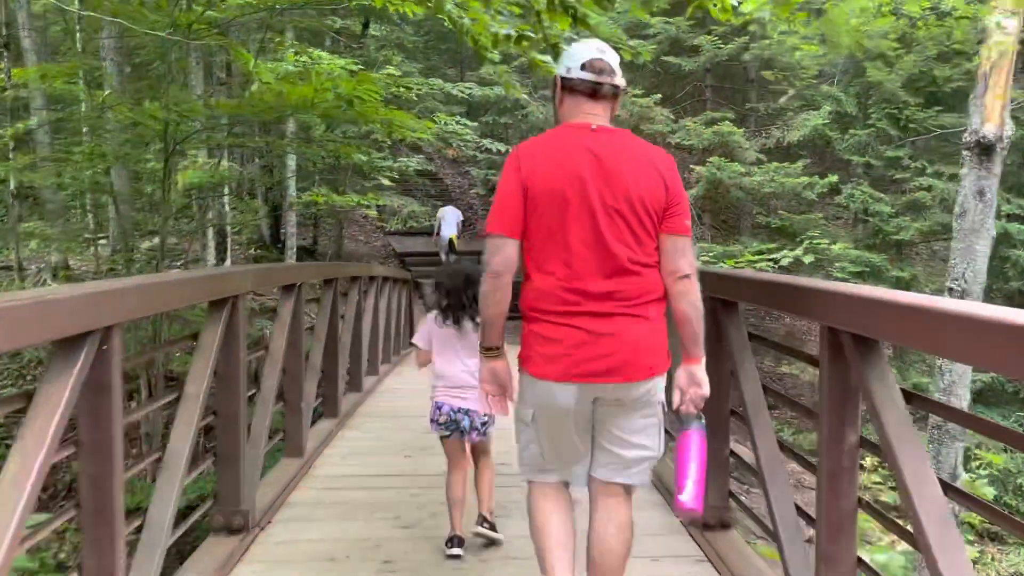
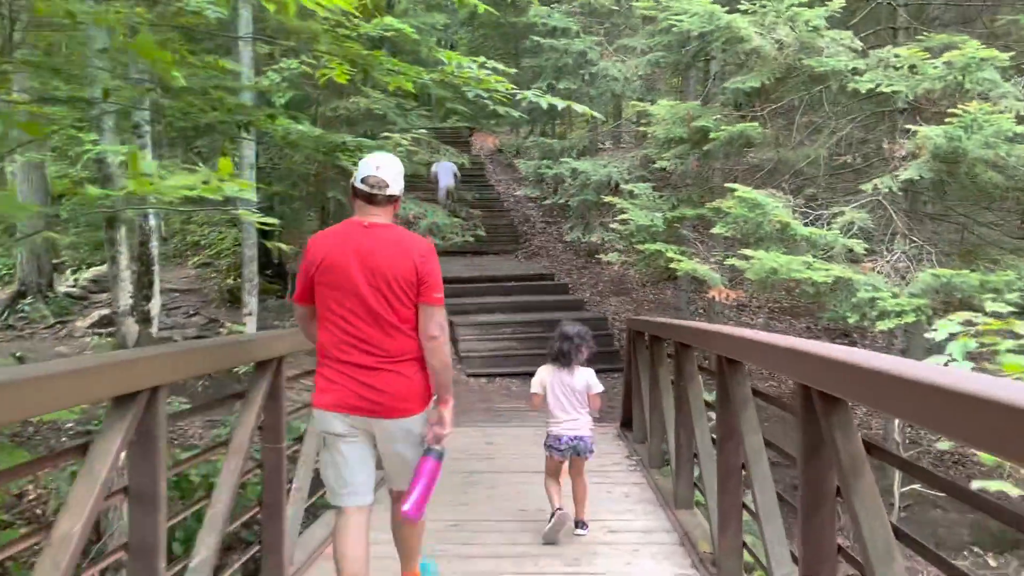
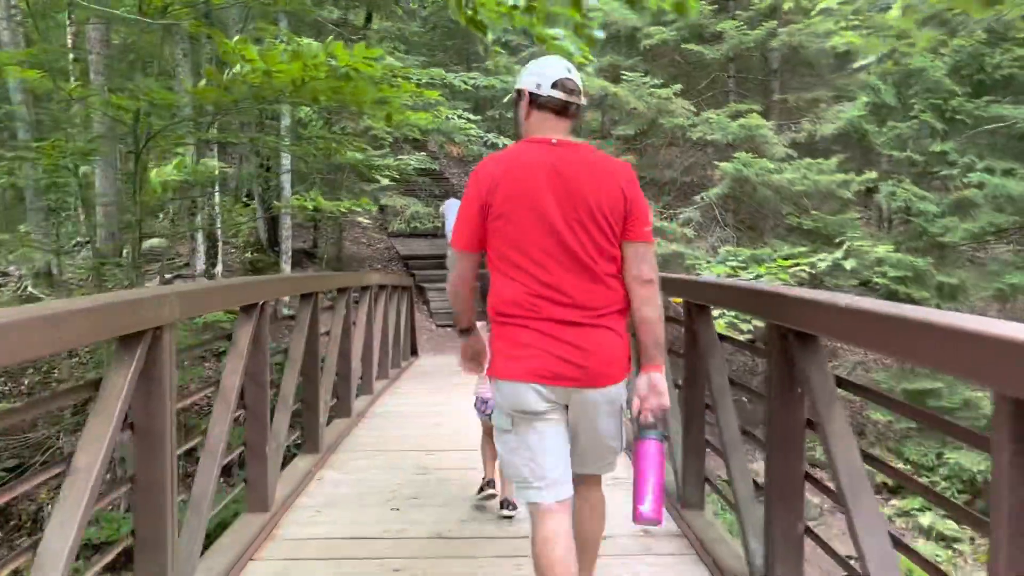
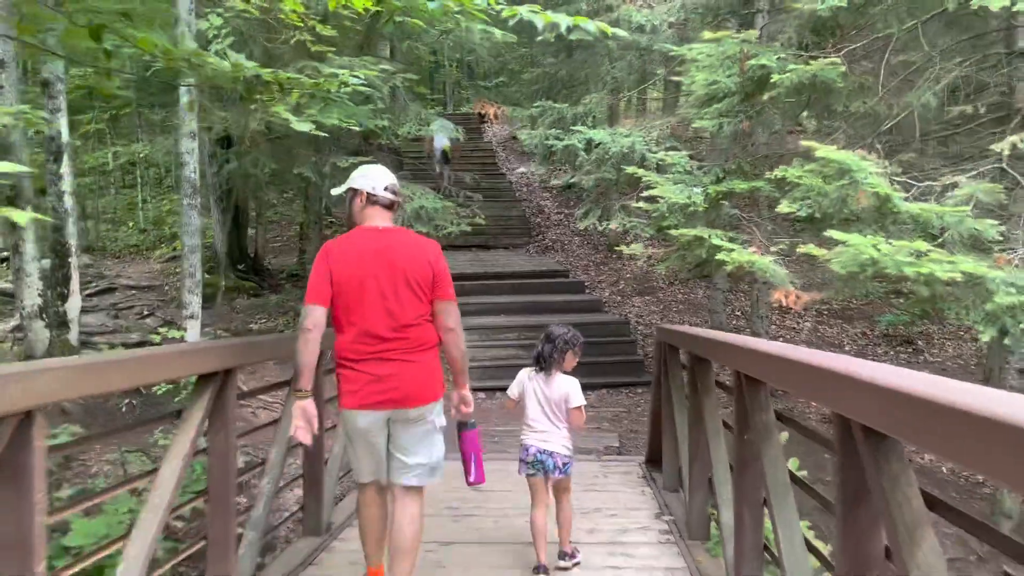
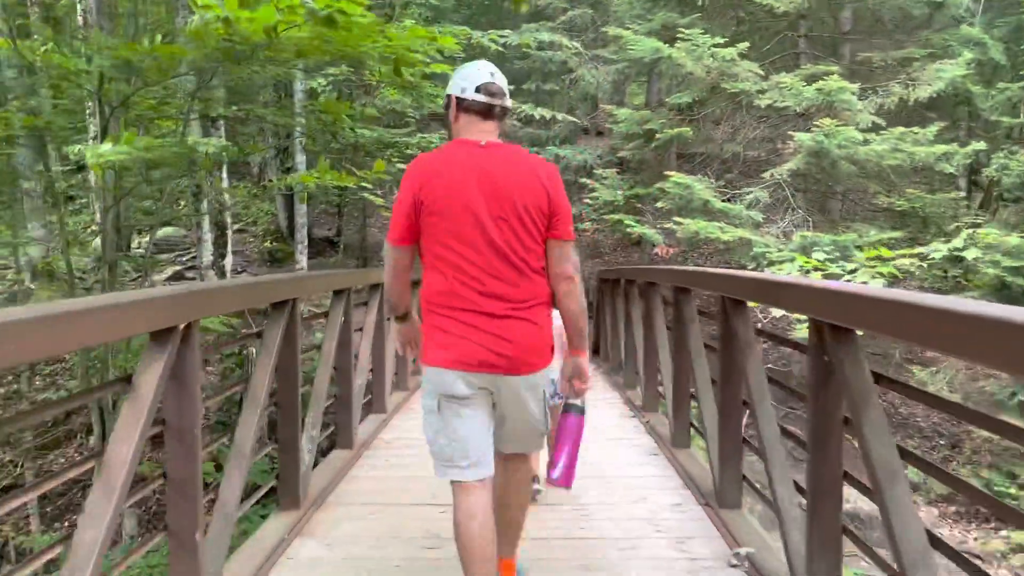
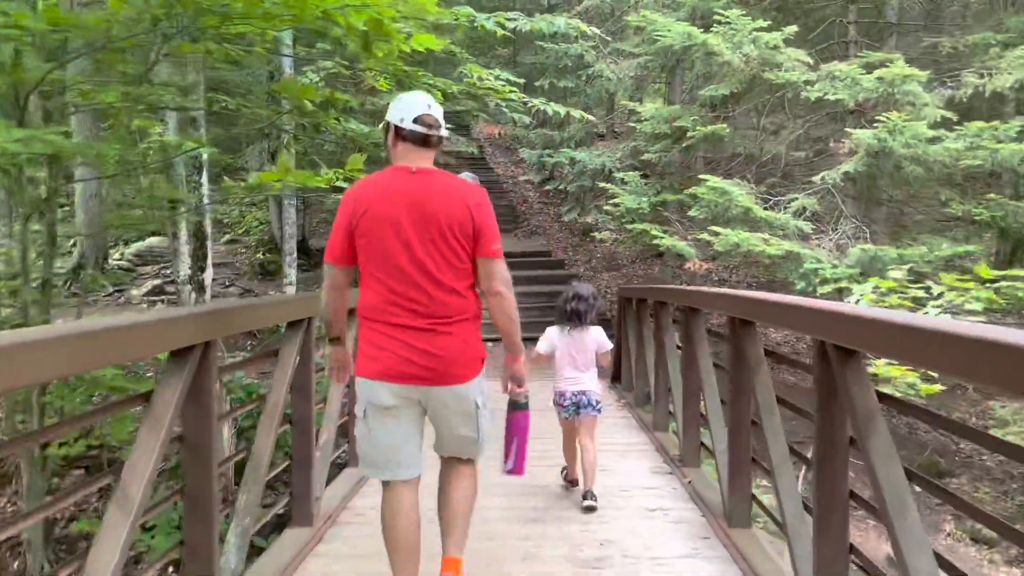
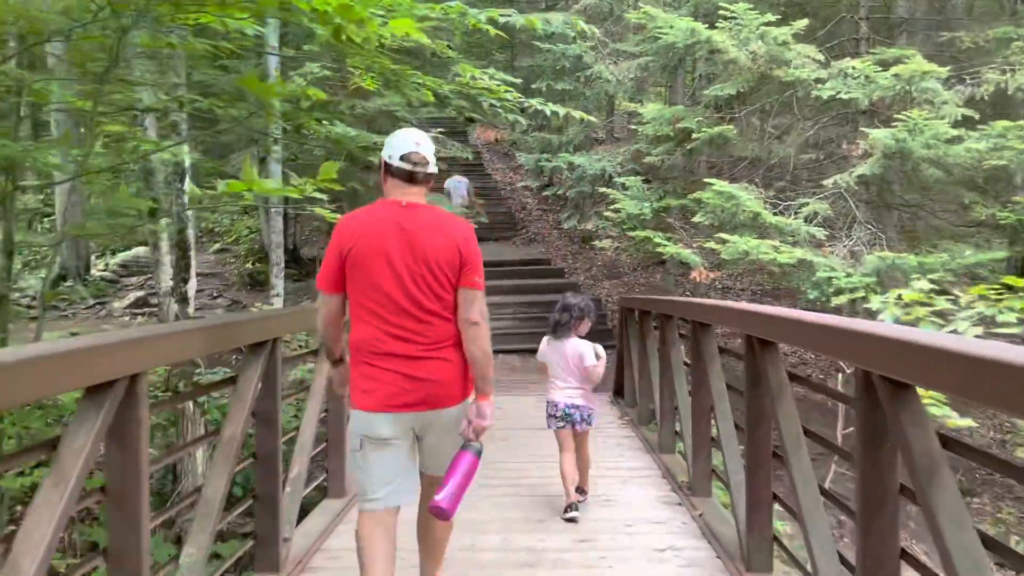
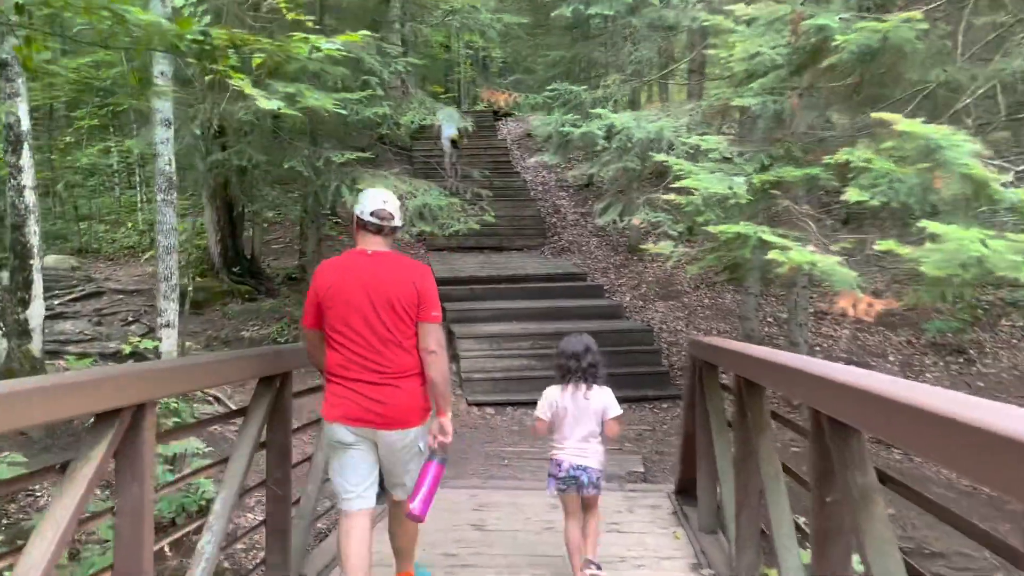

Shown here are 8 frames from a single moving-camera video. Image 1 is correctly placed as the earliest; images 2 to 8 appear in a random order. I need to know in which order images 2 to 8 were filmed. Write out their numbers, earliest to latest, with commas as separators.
3, 5, 6, 7, 2, 4, 8
